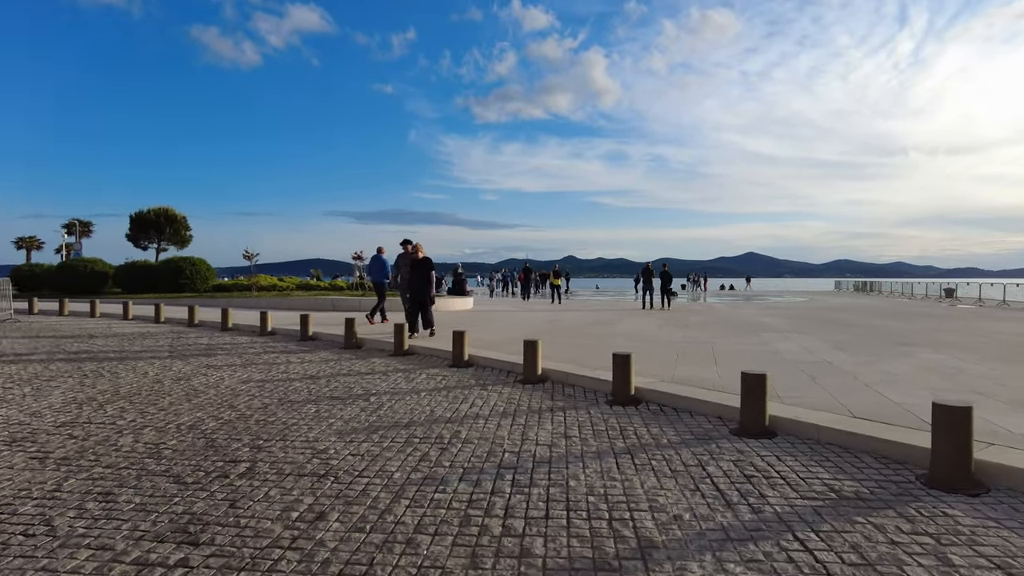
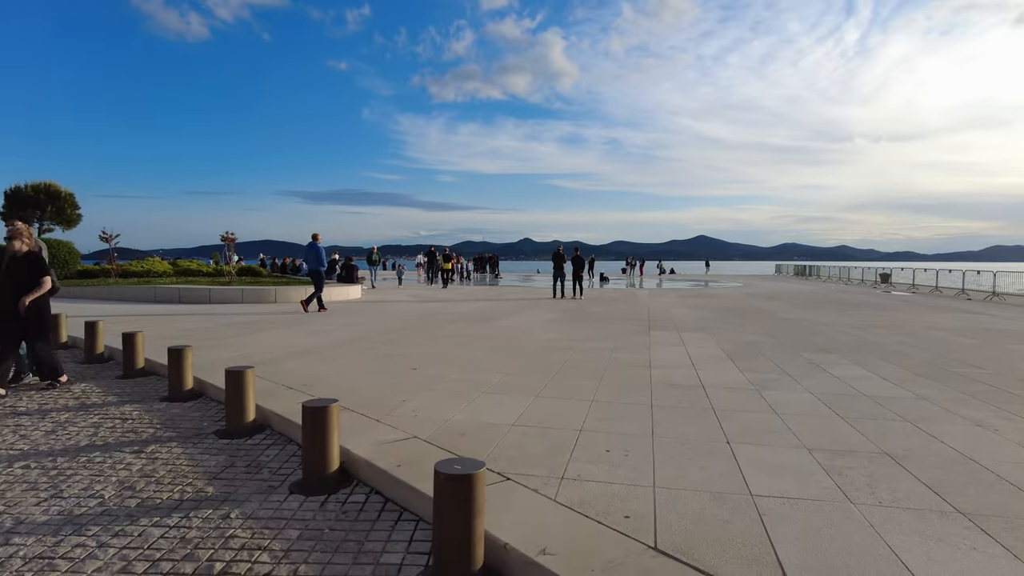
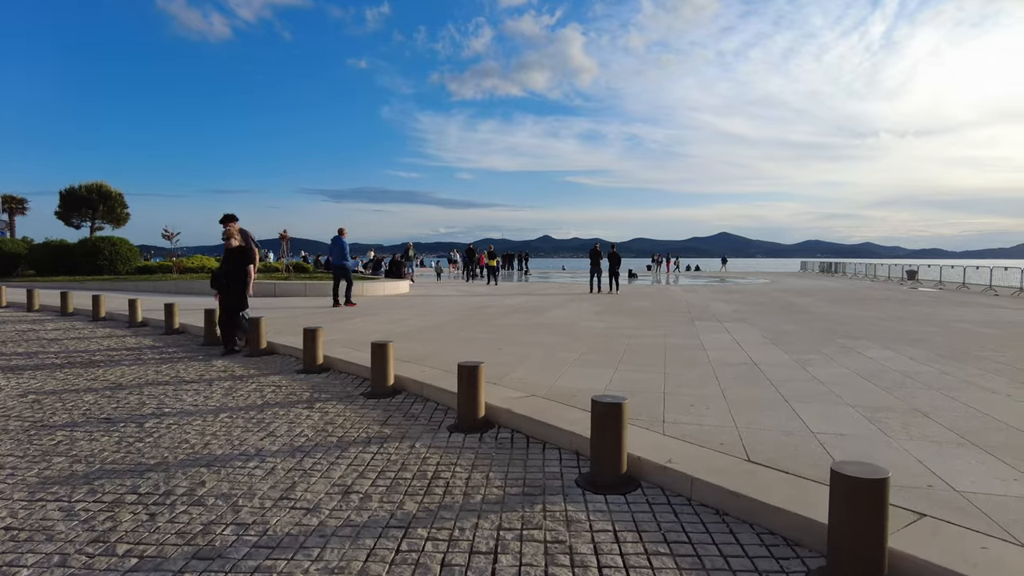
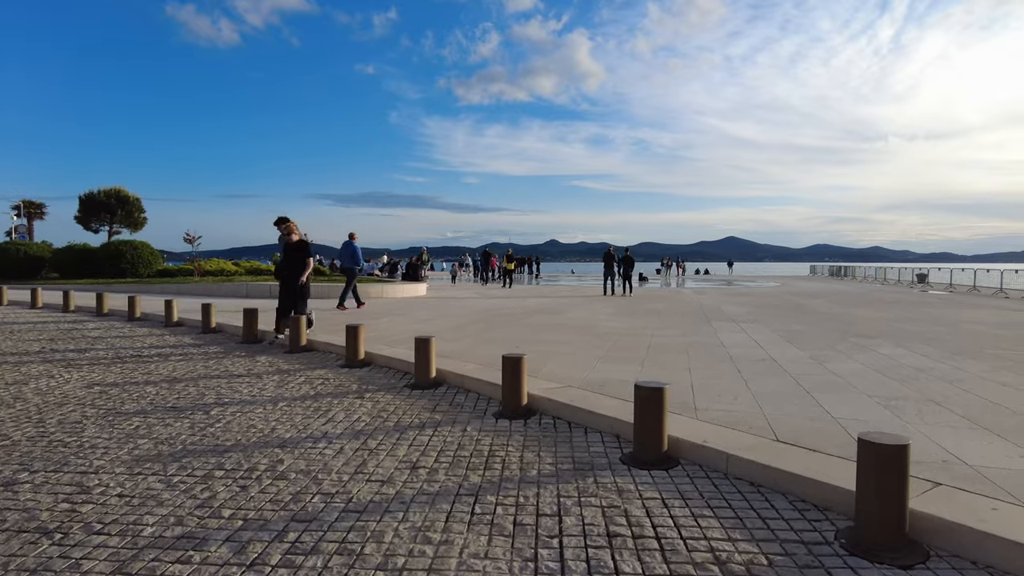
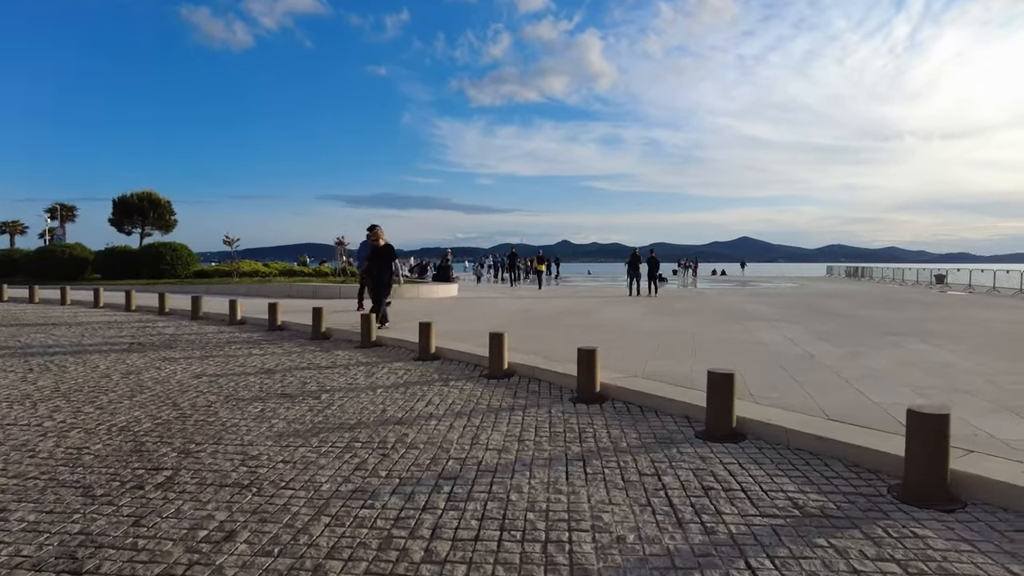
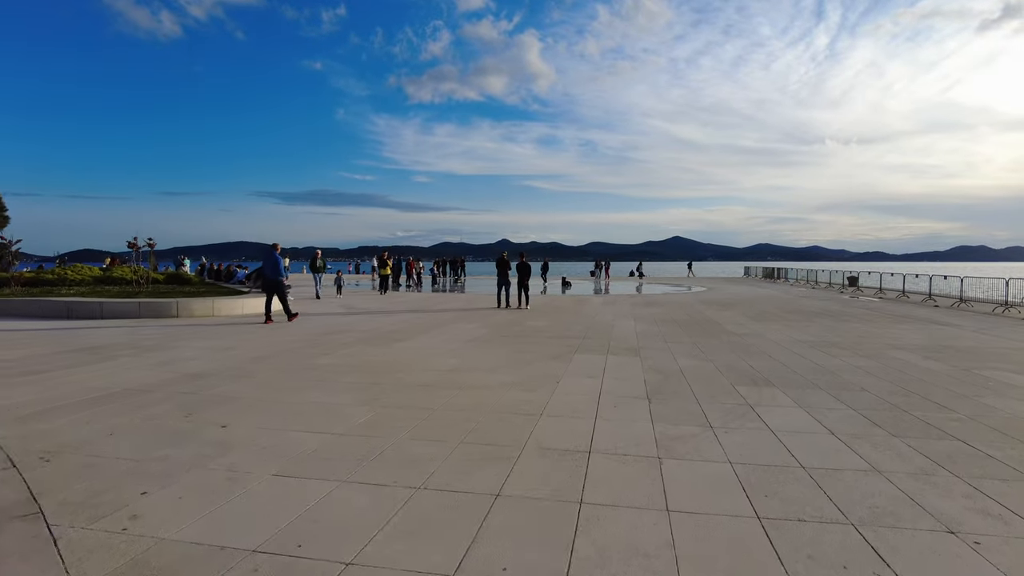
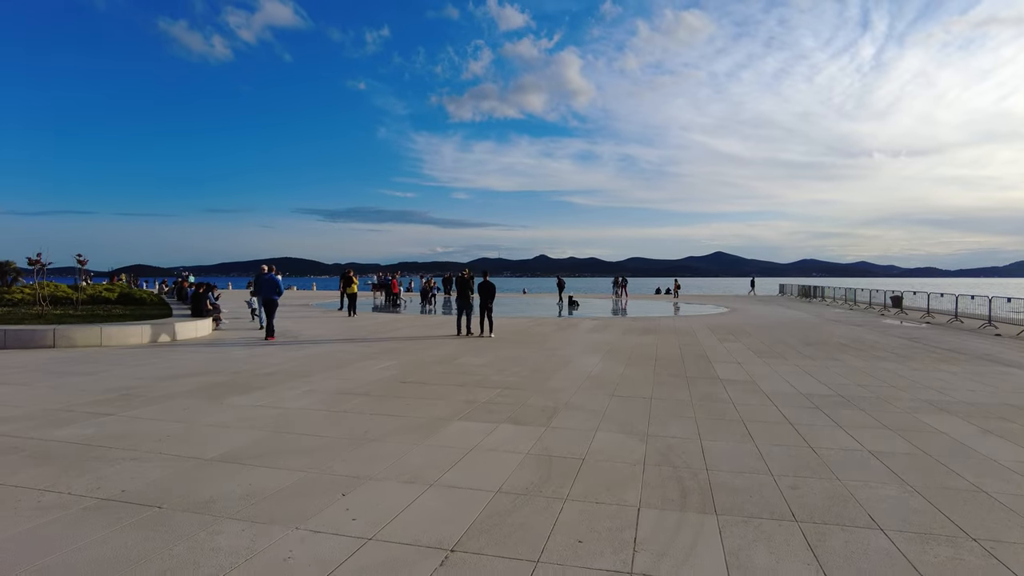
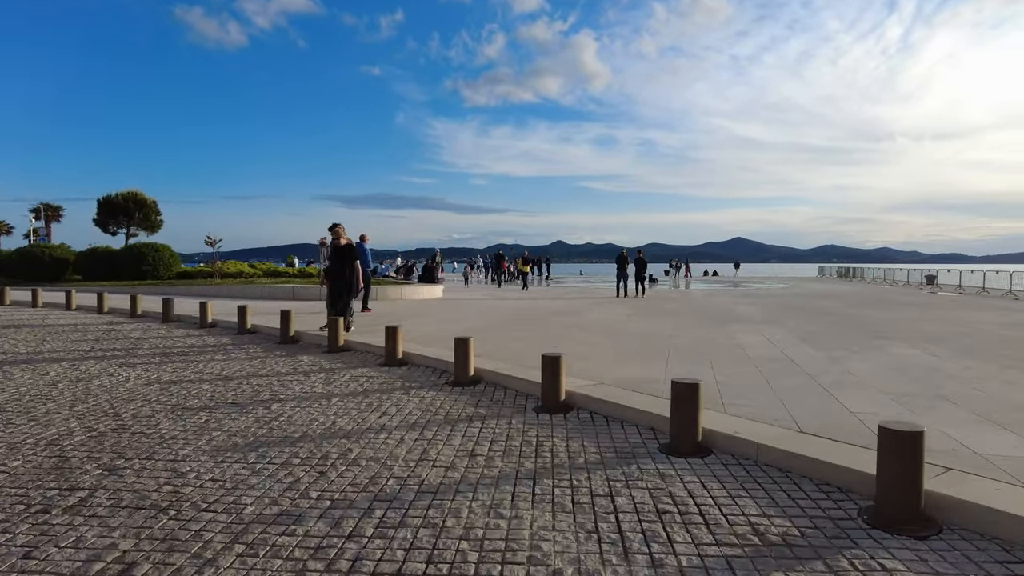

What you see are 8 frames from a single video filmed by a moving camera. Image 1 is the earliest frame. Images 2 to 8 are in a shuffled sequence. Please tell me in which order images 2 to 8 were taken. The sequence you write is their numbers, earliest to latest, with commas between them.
5, 8, 4, 3, 2, 6, 7
